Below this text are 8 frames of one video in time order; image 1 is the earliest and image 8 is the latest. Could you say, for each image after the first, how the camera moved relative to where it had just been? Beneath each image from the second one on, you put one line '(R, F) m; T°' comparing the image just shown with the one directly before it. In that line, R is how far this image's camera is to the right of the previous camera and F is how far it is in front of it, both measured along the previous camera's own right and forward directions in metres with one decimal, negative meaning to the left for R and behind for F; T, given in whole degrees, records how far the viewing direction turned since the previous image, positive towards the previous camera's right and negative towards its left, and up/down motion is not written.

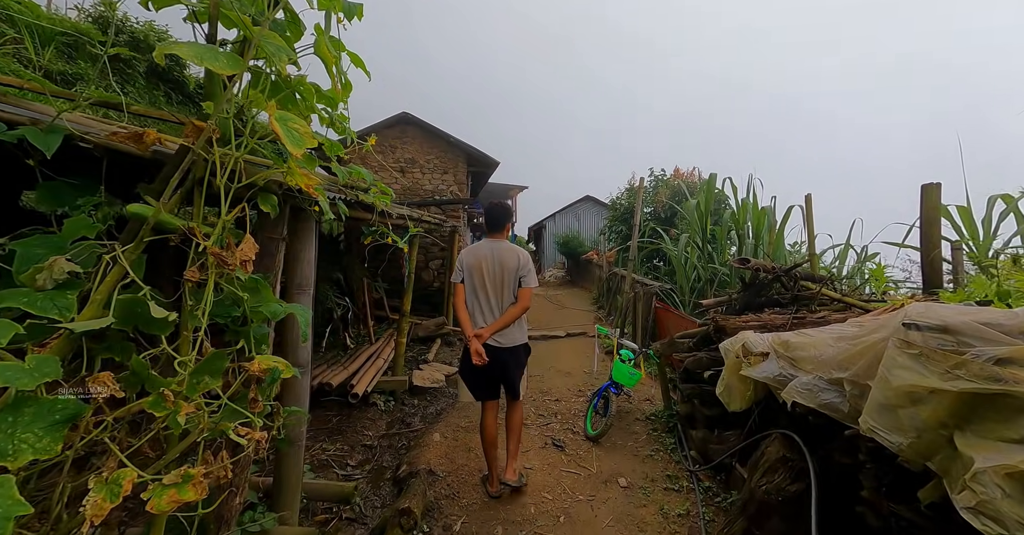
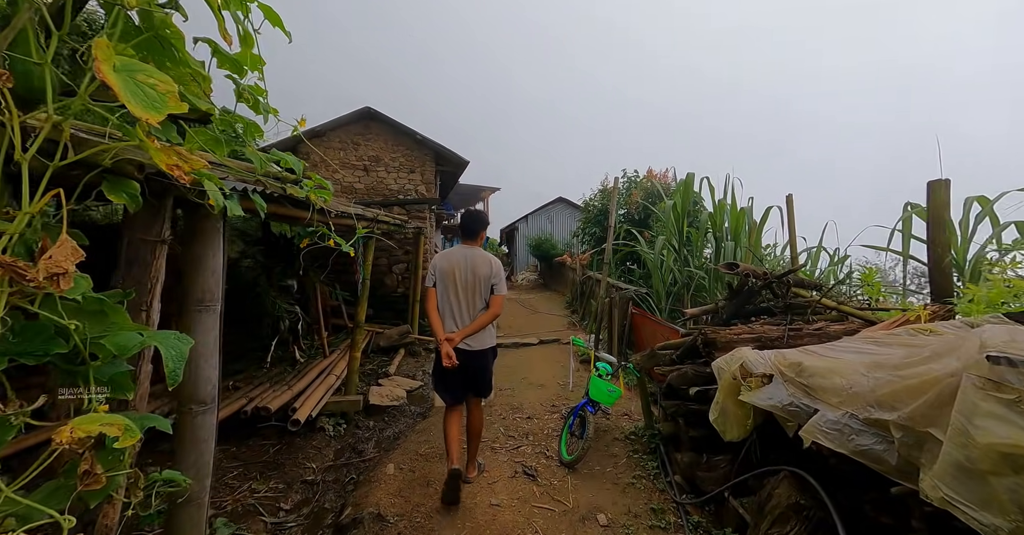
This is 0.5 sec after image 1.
(0.0, +0.3) m; +4°
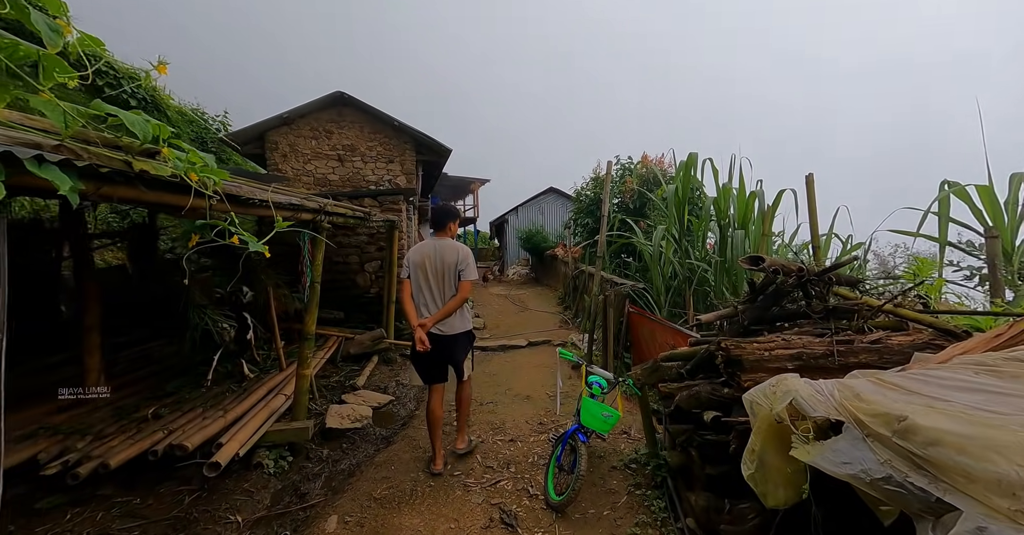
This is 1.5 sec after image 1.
(+0.1, +0.5) m; +1°
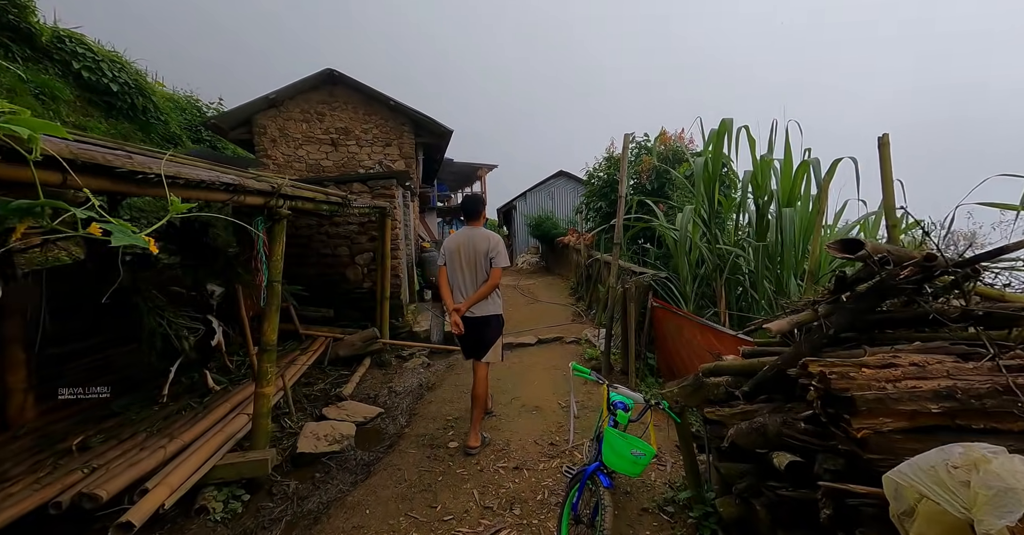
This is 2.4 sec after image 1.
(+0.1, +0.5) m; -2°
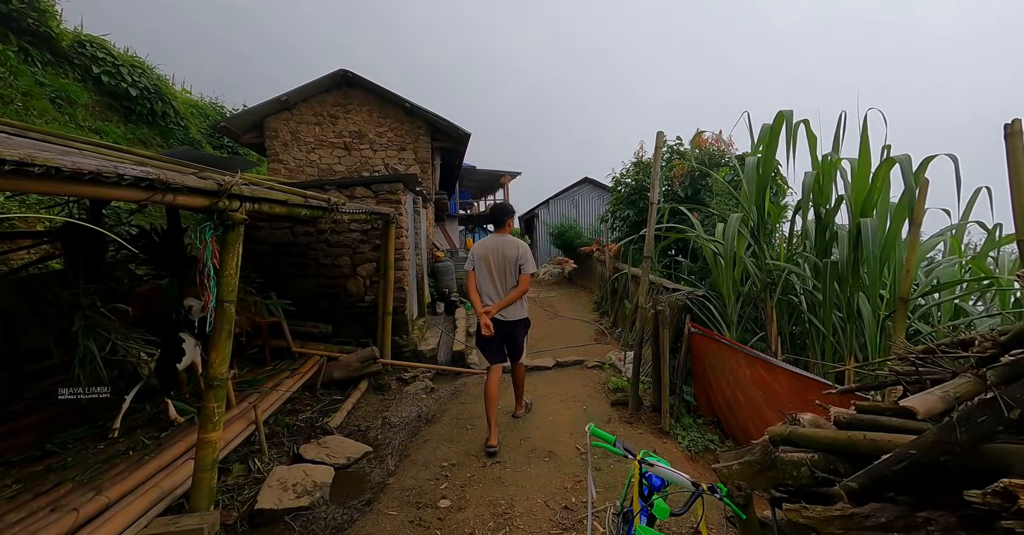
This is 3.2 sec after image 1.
(+0.1, +0.5) m; -3°
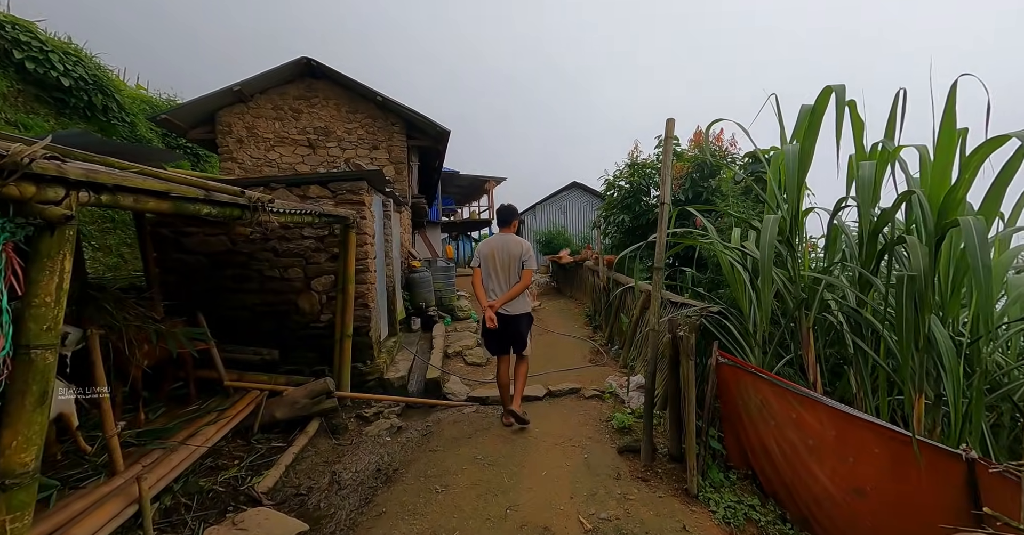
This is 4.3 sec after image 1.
(0.0, +0.6) m; +2°
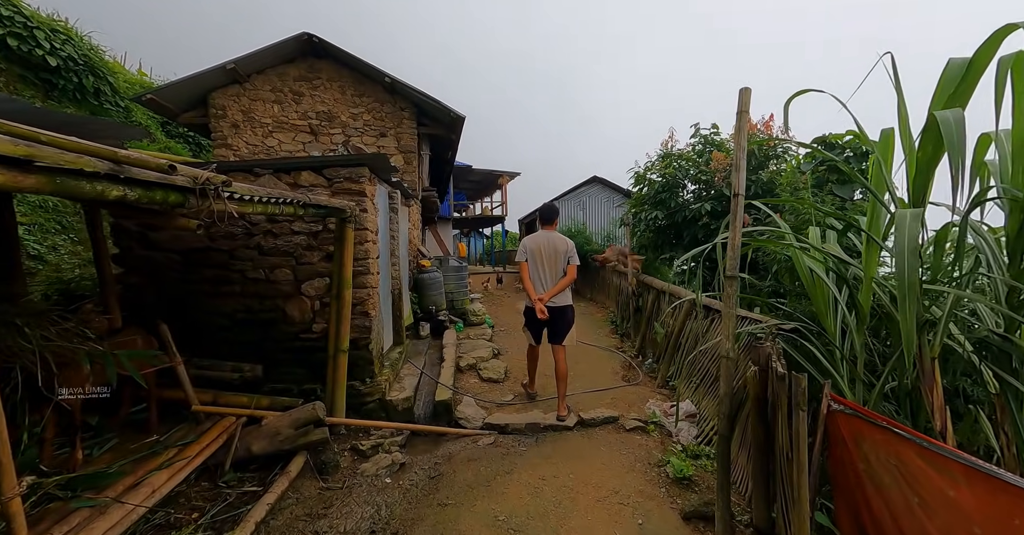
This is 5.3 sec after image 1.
(-0.1, +0.6) m; -1°
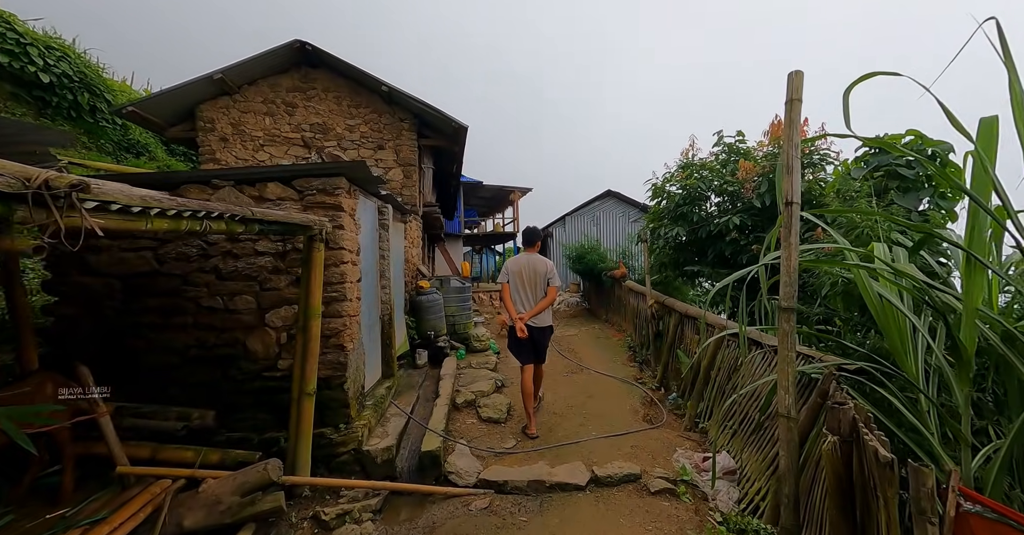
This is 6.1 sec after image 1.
(+0.1, +0.5) m; -2°
